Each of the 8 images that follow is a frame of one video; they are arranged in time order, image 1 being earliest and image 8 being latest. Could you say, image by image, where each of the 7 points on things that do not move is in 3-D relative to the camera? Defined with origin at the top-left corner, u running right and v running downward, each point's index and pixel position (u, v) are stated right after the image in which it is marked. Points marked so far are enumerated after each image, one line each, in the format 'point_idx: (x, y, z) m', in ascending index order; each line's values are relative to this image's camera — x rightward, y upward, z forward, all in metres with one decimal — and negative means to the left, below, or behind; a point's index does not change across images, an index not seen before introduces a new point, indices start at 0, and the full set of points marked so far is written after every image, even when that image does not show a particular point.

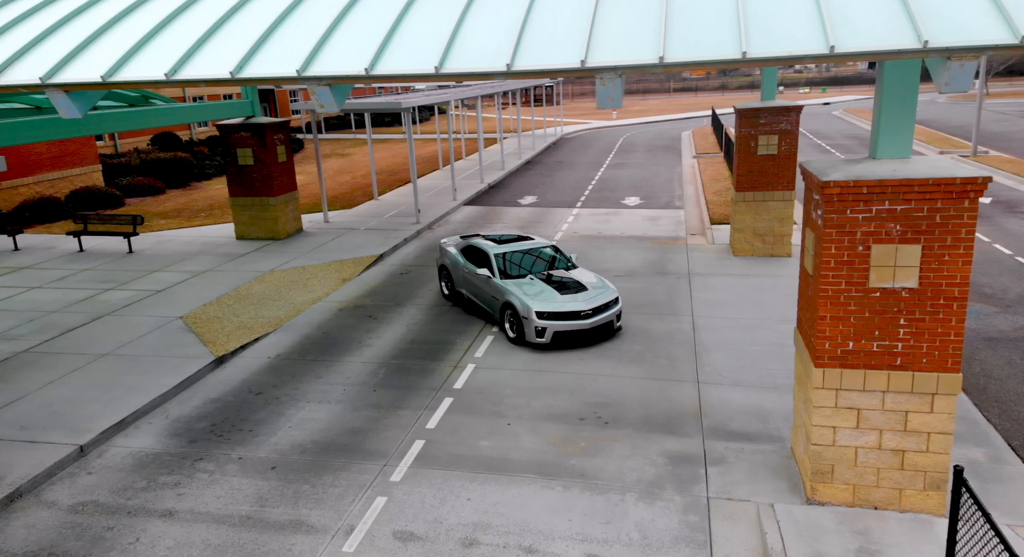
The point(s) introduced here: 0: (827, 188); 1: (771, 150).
0: (+2.7, +0.8, +6.6) m
1: (+5.7, +2.8, +16.7) m
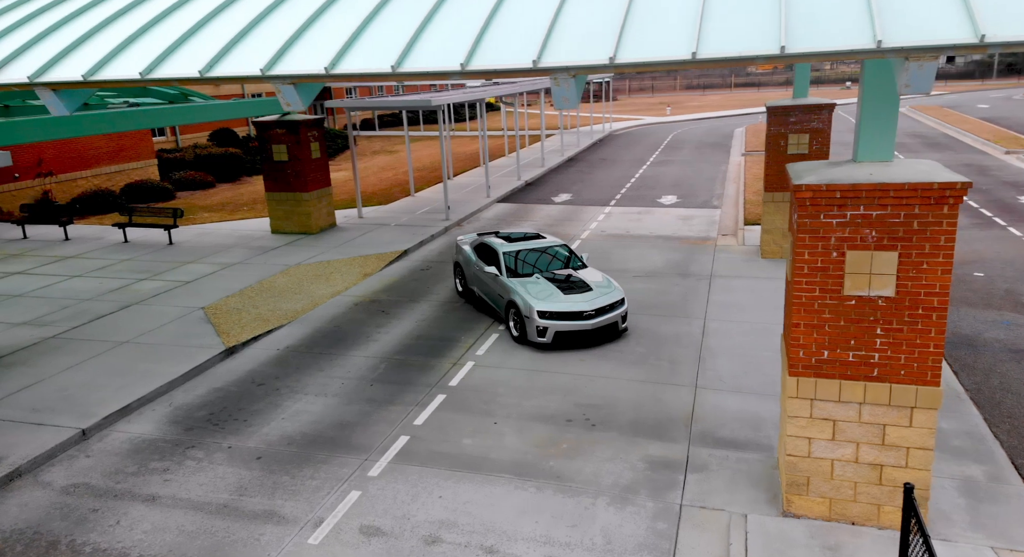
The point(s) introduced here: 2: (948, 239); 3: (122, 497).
0: (+2.4, +0.7, +6.4) m
1: (+6.2, +2.8, +16.2) m
2: (+3.5, +0.3, +6.1) m
3: (-4.0, -2.2, +7.7) m
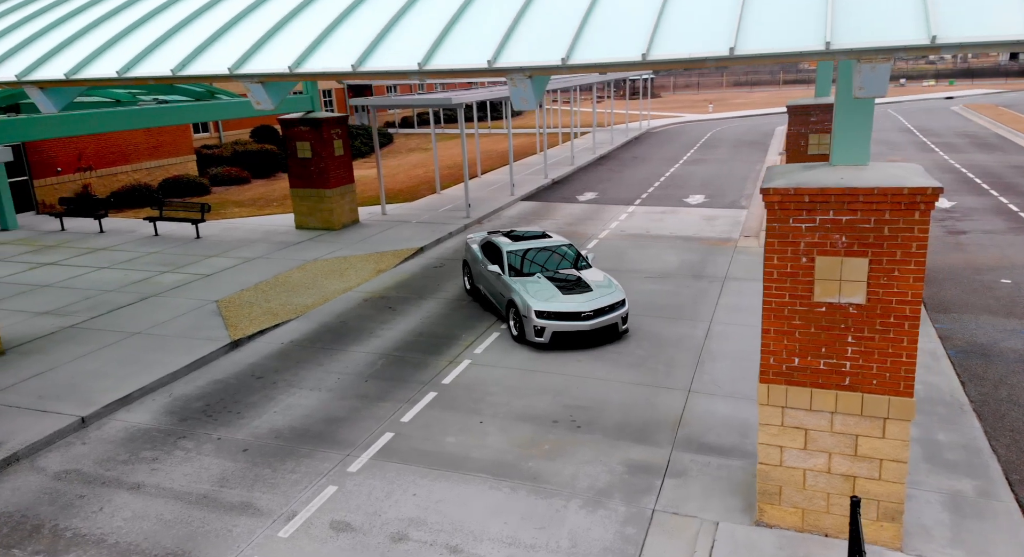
0: (+2.1, +0.7, +6.2) m
1: (+6.5, +2.7, +15.8) m
2: (+3.2, +0.3, +5.9) m
3: (-4.2, -2.2, +8.0) m
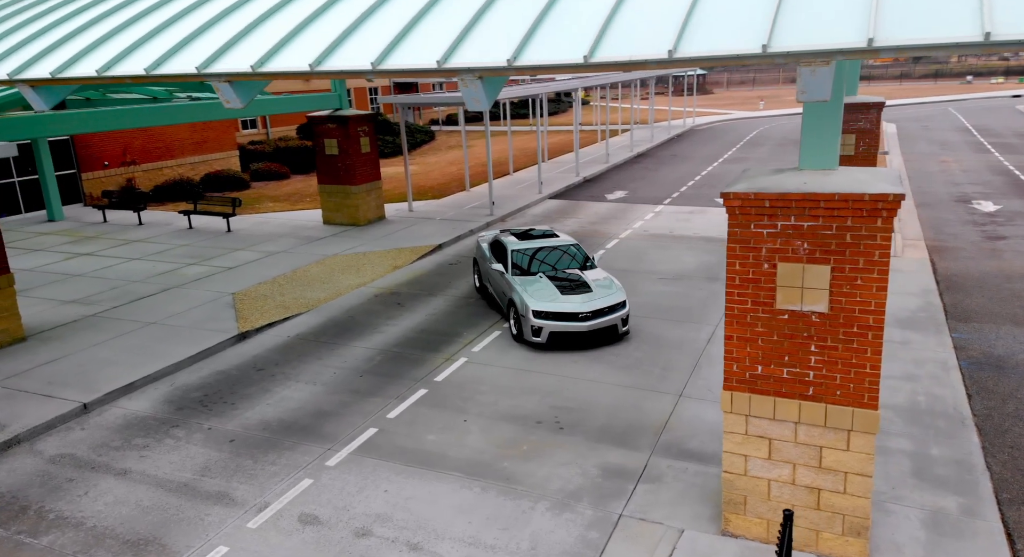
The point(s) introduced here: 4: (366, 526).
0: (+1.7, +0.6, +6.1) m
1: (+6.8, +2.6, +15.4) m
2: (+2.8, +0.2, +5.7) m
3: (-4.5, -2.1, +8.3) m
4: (-1.4, -2.3, +7.1) m
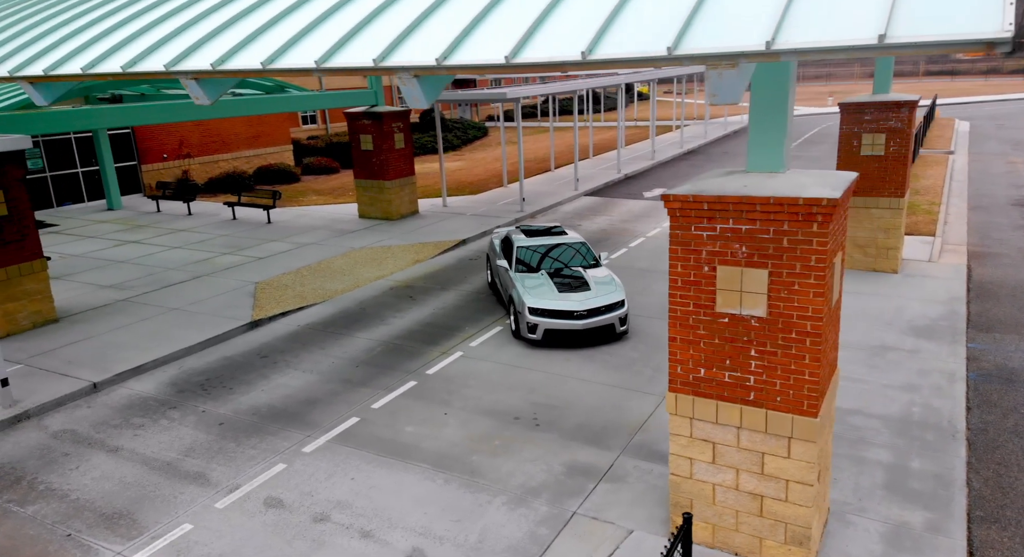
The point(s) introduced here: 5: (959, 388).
0: (+1.2, +0.6, +6.0) m
1: (+7.1, +2.5, +14.8) m
2: (+2.2, +0.1, +5.6) m
3: (-4.8, -1.9, +8.8) m
4: (-1.8, -2.3, +7.4) m
5: (+5.7, -1.4, +9.7) m
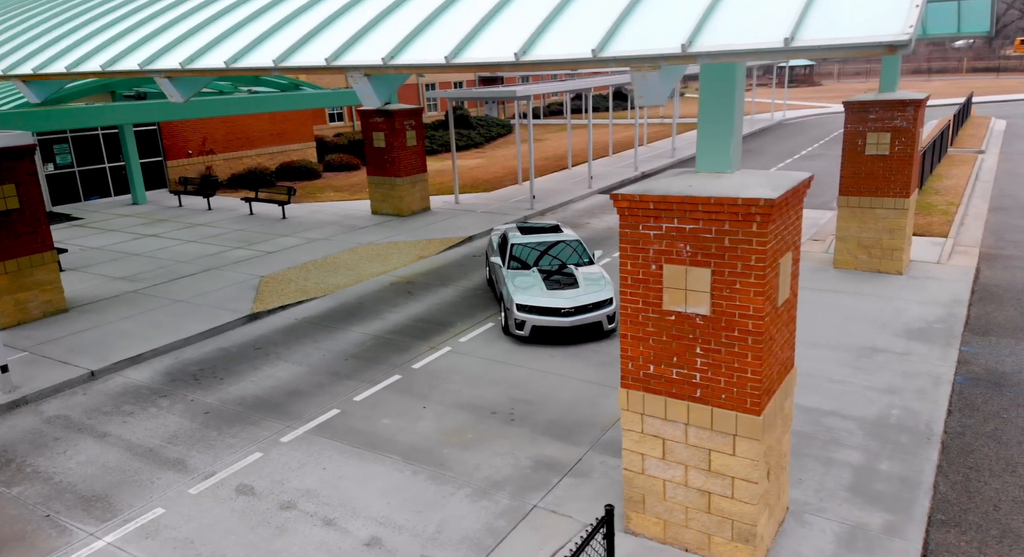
0: (+0.8, +0.6, +6.1) m
1: (+7.1, +2.5, +14.6) m
2: (+1.8, +0.1, +5.6) m
3: (-5.1, -1.8, +9.1) m
4: (-2.2, -2.2, +7.6) m
5: (+5.5, -1.4, +9.6) m
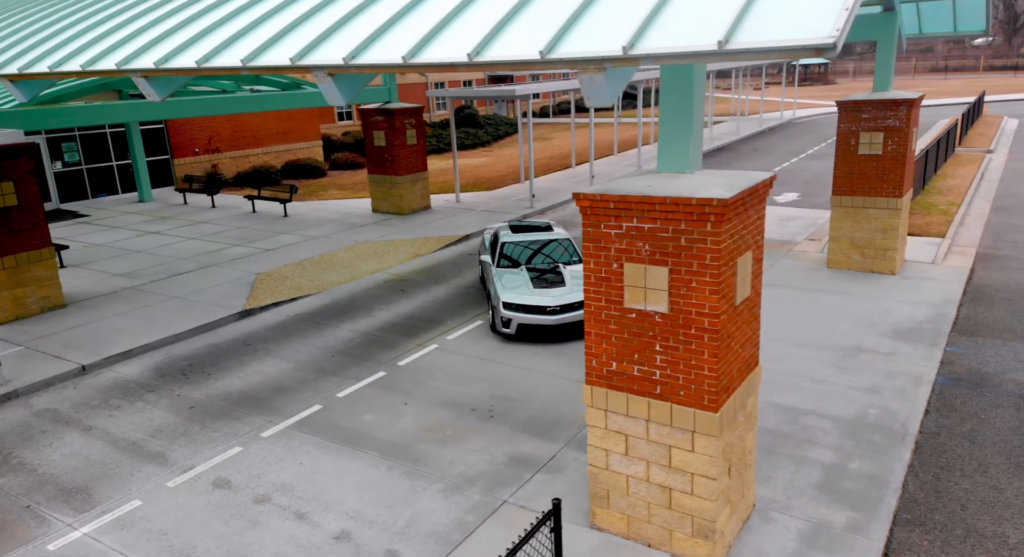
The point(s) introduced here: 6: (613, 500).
0: (+0.5, +0.6, +6.2) m
1: (+7.0, +2.5, +14.6) m
2: (+1.5, +0.2, +5.7) m
3: (-5.4, -1.8, +9.3) m
4: (-2.5, -2.2, +7.7) m
5: (+5.2, -1.4, +9.6) m
6: (+0.9, -2.0, +6.7) m
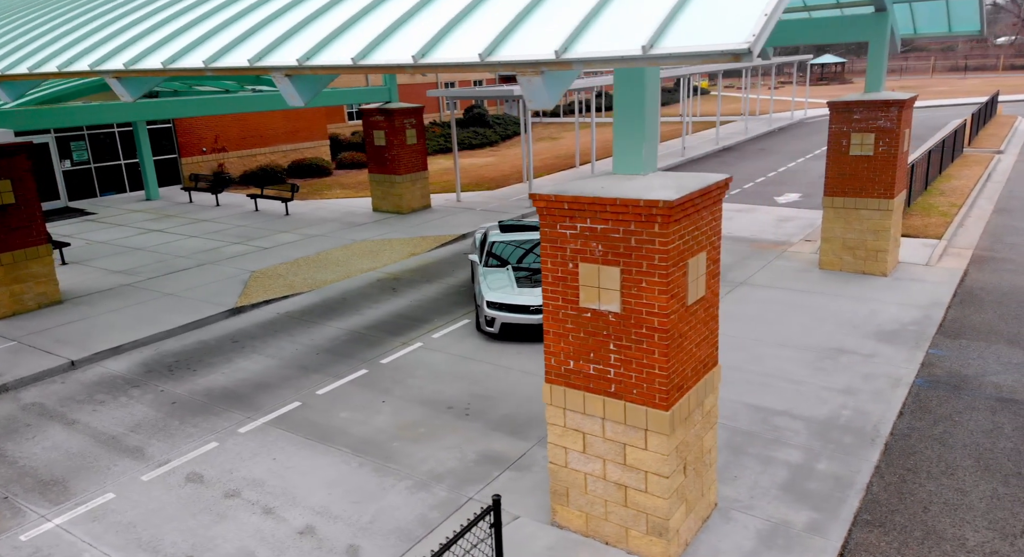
0: (+0.2, +0.6, +6.3) m
1: (+6.8, +2.5, +14.6) m
2: (+1.1, +0.2, +5.7) m
3: (-5.7, -1.8, +9.5) m
4: (-2.8, -2.2, +7.9) m
5: (+4.9, -1.5, +9.6) m
6: (+0.5, -2.0, +6.8) m
